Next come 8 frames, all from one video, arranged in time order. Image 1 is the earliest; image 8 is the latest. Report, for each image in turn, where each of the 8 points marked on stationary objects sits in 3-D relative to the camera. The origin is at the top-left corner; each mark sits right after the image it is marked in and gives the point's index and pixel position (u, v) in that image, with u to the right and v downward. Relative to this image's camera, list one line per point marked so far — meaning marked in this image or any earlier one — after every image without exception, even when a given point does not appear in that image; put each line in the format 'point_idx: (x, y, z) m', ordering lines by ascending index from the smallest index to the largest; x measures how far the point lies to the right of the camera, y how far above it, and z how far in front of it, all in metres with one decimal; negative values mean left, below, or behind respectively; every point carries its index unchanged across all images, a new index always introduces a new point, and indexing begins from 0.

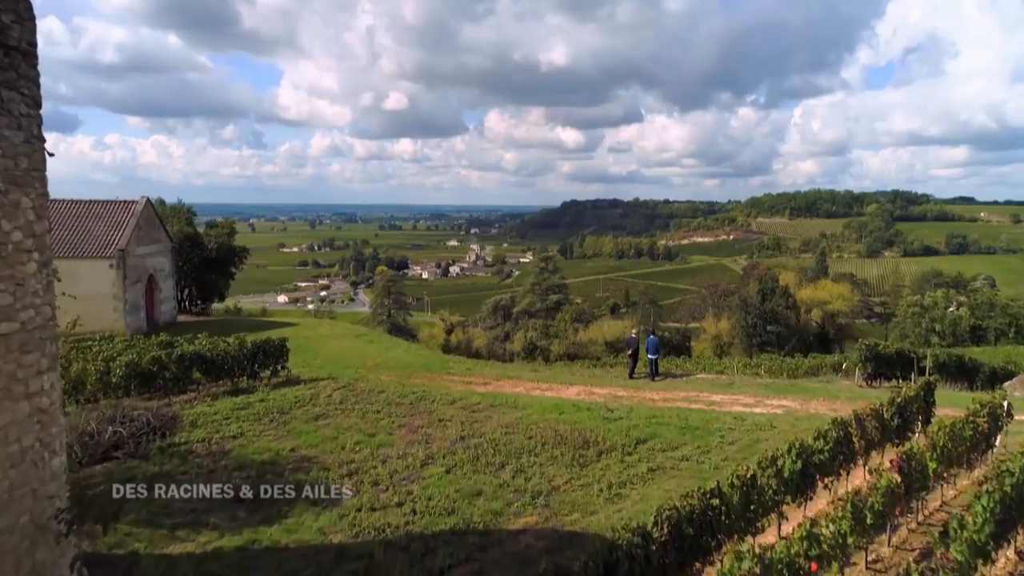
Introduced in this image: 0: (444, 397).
0: (-1.4, -2.2, +12.2) m
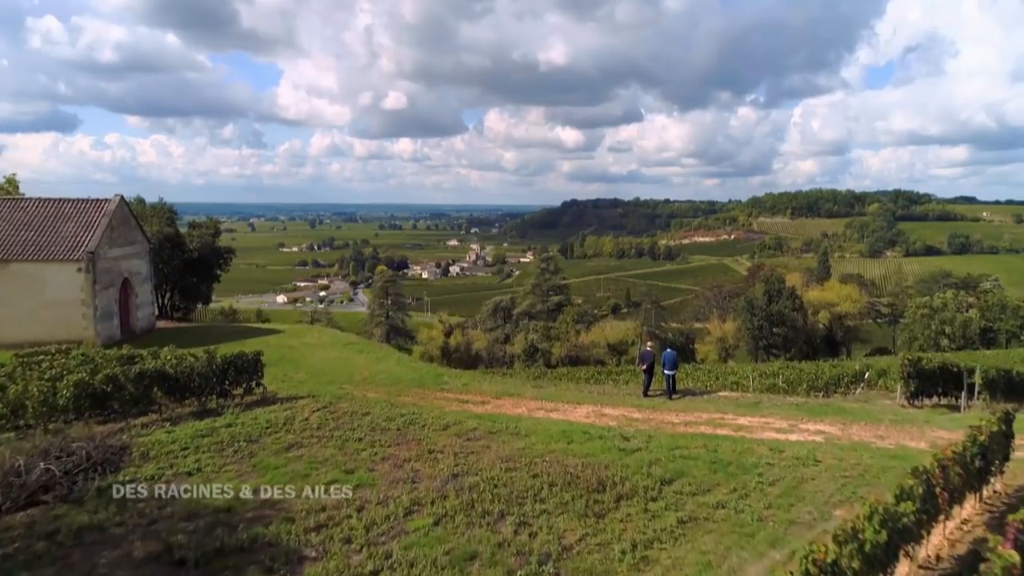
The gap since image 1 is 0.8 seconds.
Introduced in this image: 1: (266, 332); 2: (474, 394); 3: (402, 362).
0: (-1.4, -2.4, +10.9) m
1: (-7.7, -1.4, +19.5) m
2: (-0.8, -2.3, +13.4) m
3: (-3.0, -2.0, +16.1) m
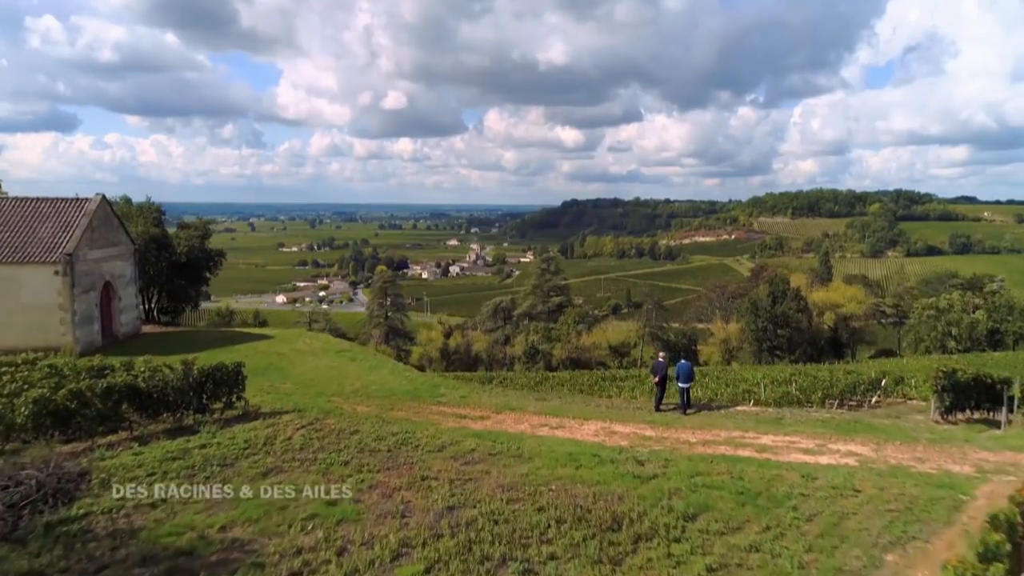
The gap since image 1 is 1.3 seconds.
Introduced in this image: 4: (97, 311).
0: (-1.3, -2.5, +10.1) m
1: (-7.7, -1.5, +18.7) m
2: (-0.8, -2.4, +12.5) m
3: (-3.0, -2.1, +15.2) m
4: (-12.9, -0.7, +19.2) m
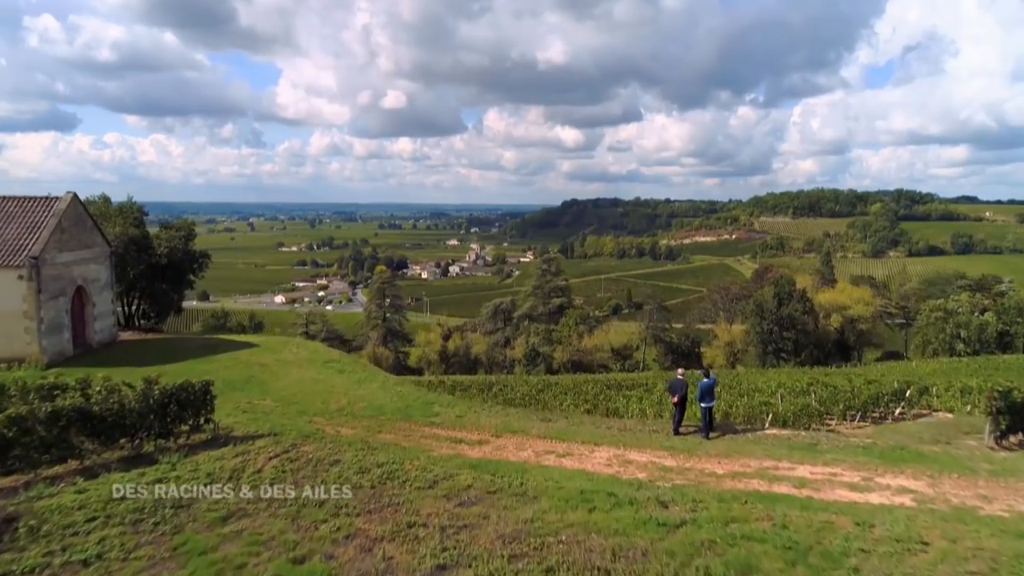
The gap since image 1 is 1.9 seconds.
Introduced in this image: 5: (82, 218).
0: (-1.3, -2.6, +8.9) m
1: (-7.7, -1.6, +17.5) m
2: (-0.8, -2.6, +11.4) m
3: (-2.9, -2.2, +14.1) m
4: (-12.8, -0.8, +18.0) m
5: (-13.4, +2.2, +19.3) m
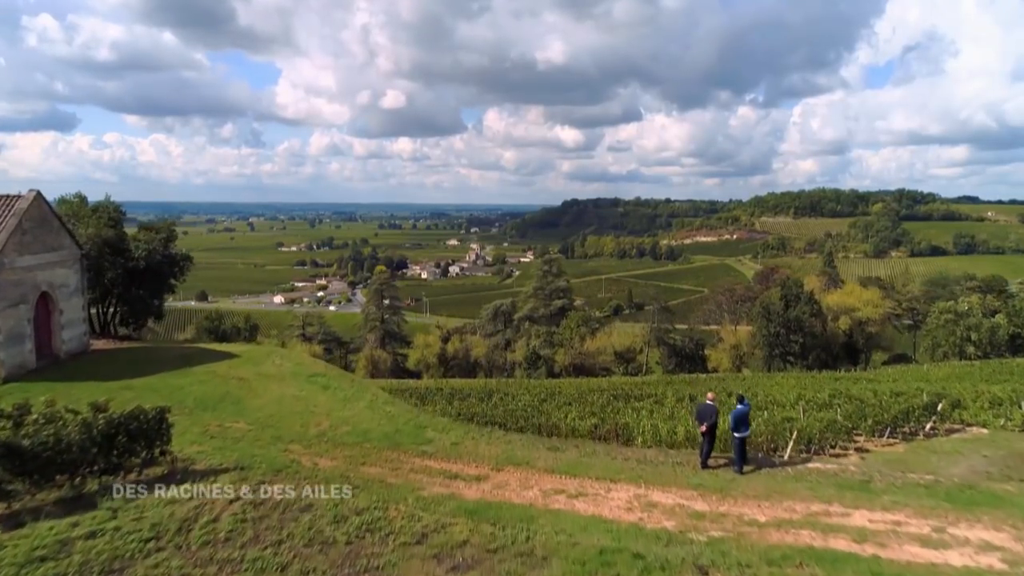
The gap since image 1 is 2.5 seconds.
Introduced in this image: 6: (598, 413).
0: (-1.3, -2.8, +7.7) m
1: (-7.6, -1.7, +16.3) m
2: (-0.7, -2.7, +10.1) m
3: (-2.9, -2.4, +12.8) m
4: (-12.8, -1.0, +16.8) m
5: (-13.3, +2.0, +18.1) m
6: (+2.7, -3.9, +19.4) m
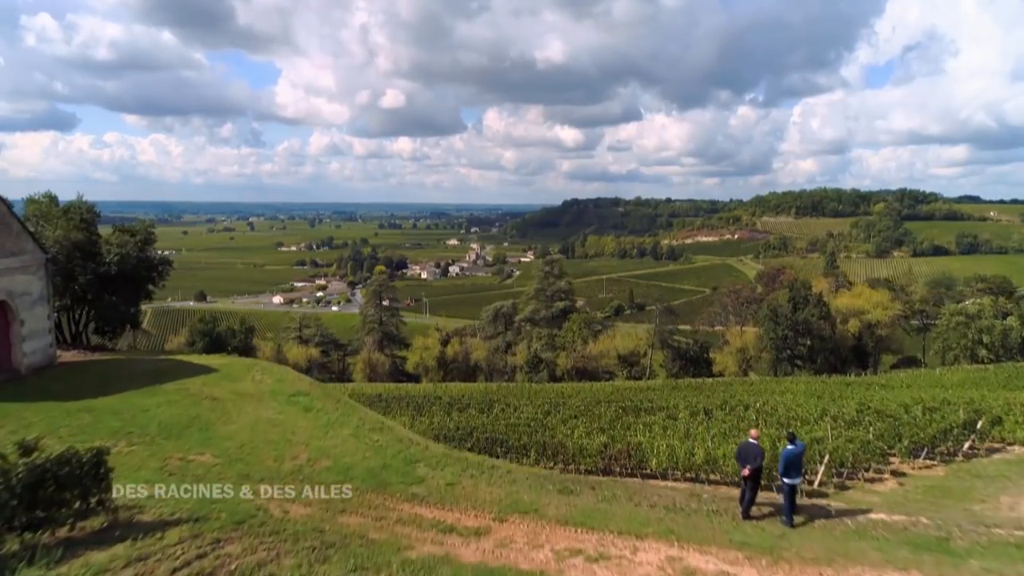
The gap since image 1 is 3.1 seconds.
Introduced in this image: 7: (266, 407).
0: (-1.2, -3.0, +6.4) m
1: (-7.6, -1.9, +14.9) m
2: (-0.7, -2.9, +8.8) m
3: (-2.8, -2.6, +11.5) m
4: (-12.7, -1.2, +15.5) m
5: (-13.3, +1.8, +16.8) m
6: (+2.7, -4.1, +18.1) m
7: (-4.8, -2.3, +12.1) m
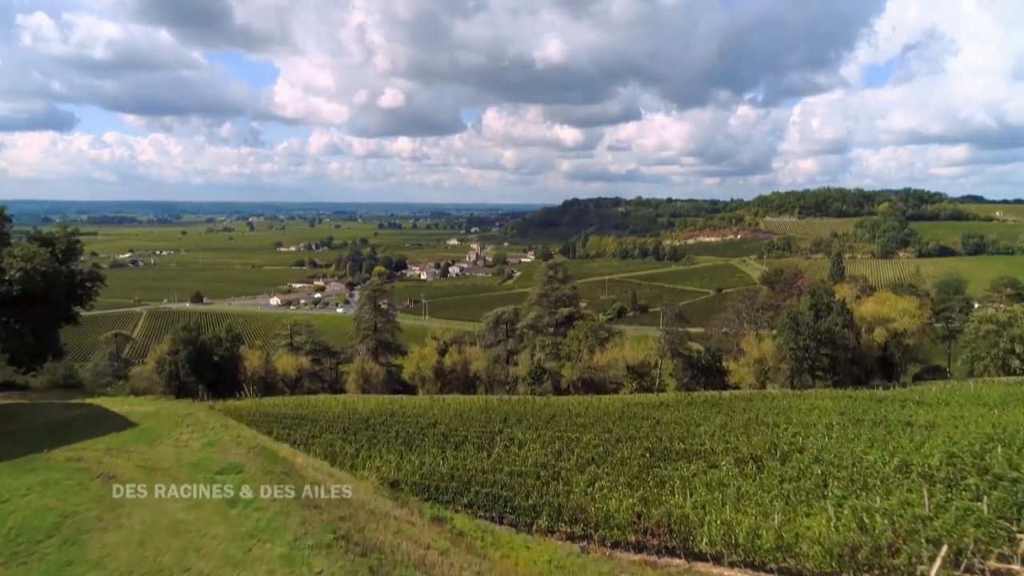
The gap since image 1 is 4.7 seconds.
0: (-1.0, -3.5, +3.0) m
1: (-7.4, -2.5, +11.6) m
2: (-0.5, -3.4, +5.5) m
3: (-2.7, -3.1, +8.2) m
4: (-12.6, -1.7, +12.1) m
5: (-13.1, +1.3, +13.4) m
6: (+2.9, -4.6, +14.8) m
7: (-4.6, -2.8, +8.7) m
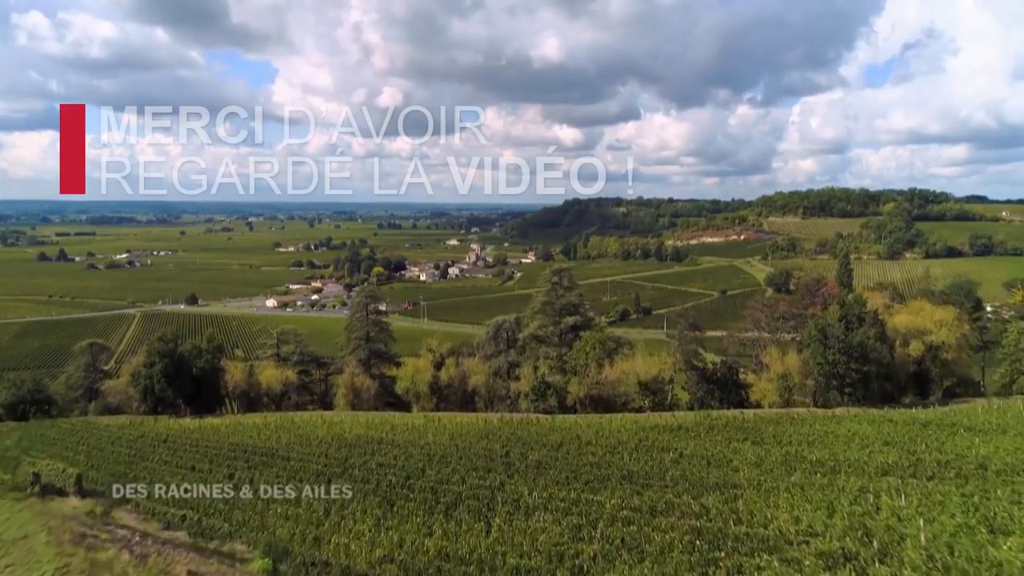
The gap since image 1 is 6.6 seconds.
0: (-0.9, -4.2, -1.0) m
1: (-7.3, -3.1, +7.6) m
2: (-0.4, -4.1, +1.4) m
3: (-2.6, -3.8, +4.1) m
4: (-12.4, -2.4, +8.1) m
5: (-13.0, +0.6, +9.4) m
6: (+3.0, -5.3, +10.7) m
7: (-4.5, -3.5, +4.7) m
